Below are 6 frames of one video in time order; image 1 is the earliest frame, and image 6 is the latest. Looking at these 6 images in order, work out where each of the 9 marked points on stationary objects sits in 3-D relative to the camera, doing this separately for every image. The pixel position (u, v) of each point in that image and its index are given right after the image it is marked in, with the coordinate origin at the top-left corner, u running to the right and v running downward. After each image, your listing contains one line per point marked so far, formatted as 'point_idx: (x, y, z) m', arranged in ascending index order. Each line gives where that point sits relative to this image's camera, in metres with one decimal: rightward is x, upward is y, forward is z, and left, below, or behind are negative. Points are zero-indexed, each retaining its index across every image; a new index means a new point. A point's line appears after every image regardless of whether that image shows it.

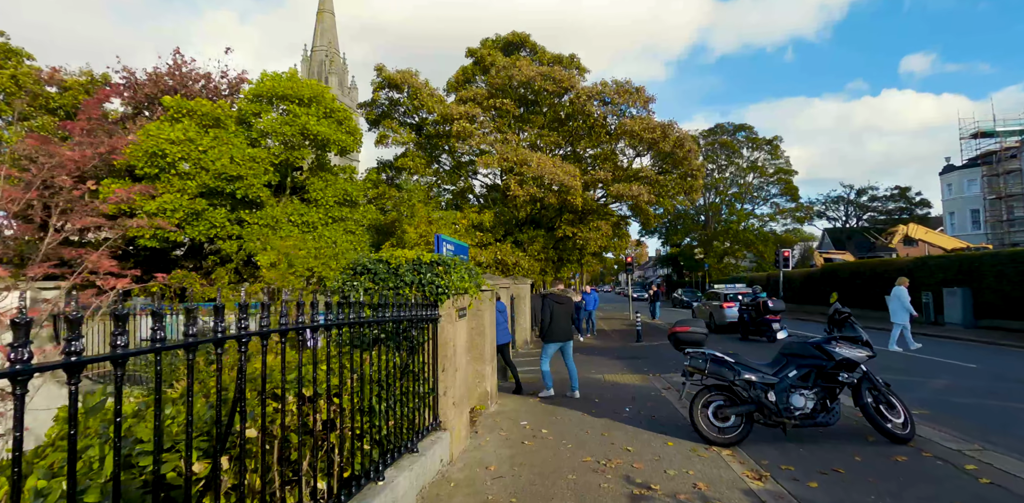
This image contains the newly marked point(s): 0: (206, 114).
0: (-10.4, +4.7, +17.5) m
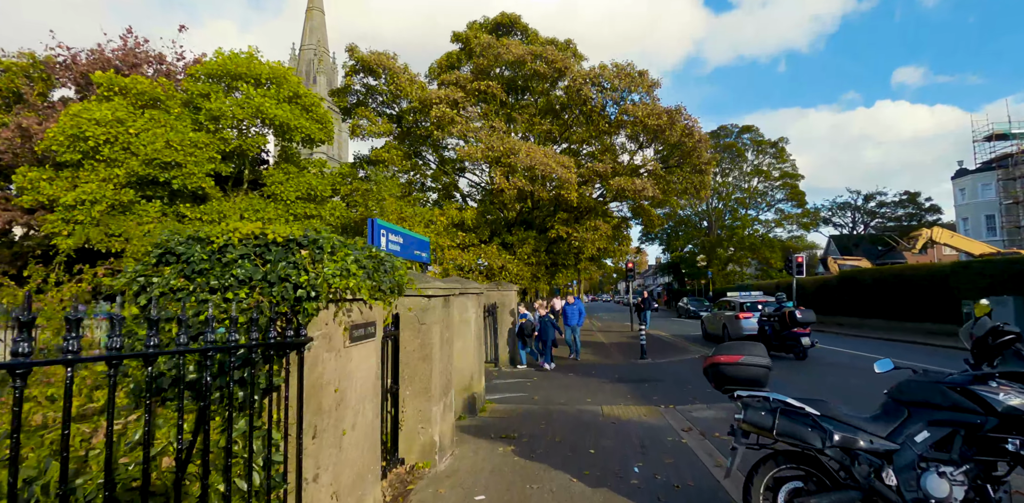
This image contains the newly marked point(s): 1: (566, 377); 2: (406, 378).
0: (-10.8, +4.7, +15.1) m
1: (+1.2, -2.8, +11.6) m
2: (-1.2, -1.4, +5.6) m
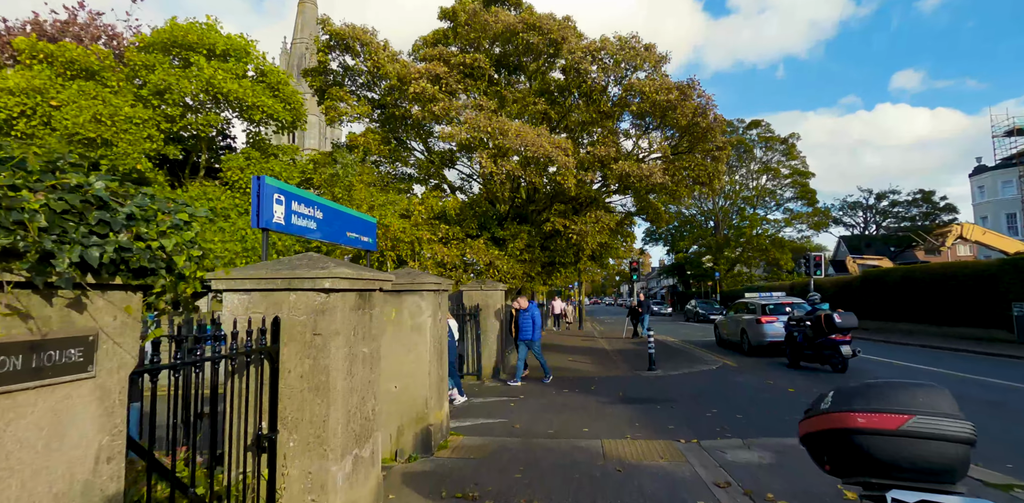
0: (-11.2, +4.8, +13.2) m
1: (+0.9, -2.6, +9.5) m
2: (-1.5, -1.2, +3.5) m
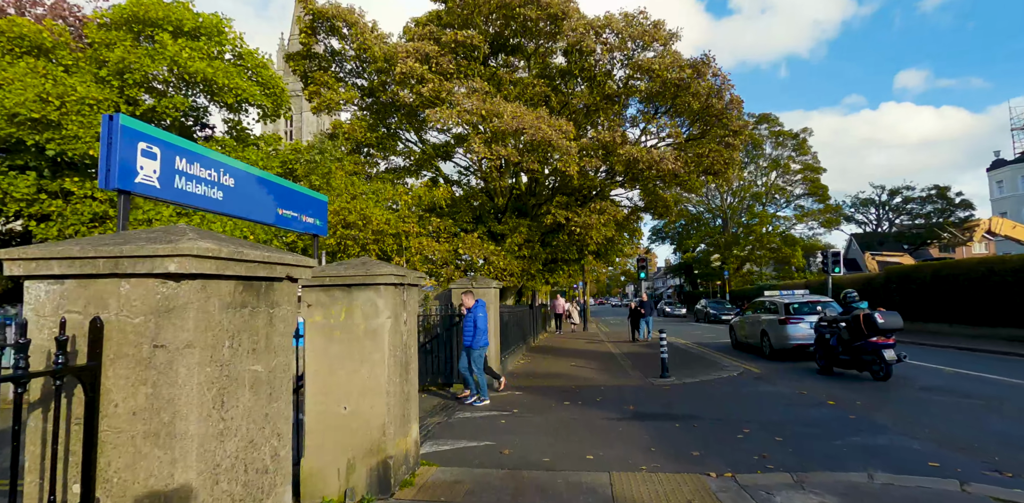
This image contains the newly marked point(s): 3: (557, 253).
0: (-11.3, +4.9, +11.9) m
1: (+0.7, -2.5, +8.2) m
2: (-1.7, -1.0, +2.2) m
3: (+1.5, 0.0, +17.0) m
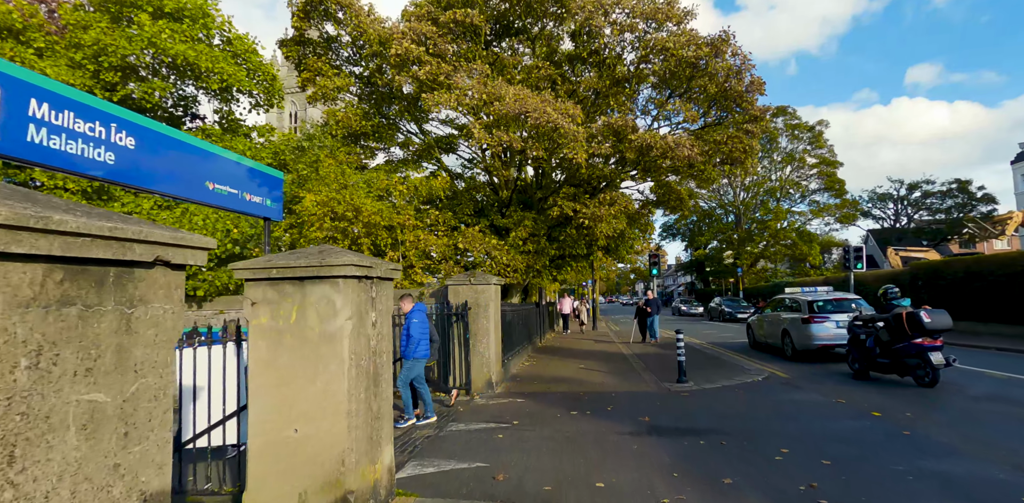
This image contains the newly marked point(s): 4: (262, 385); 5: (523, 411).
0: (-11.2, +5.0, +11.2) m
1: (+0.7, -2.4, +7.2) m
2: (-1.8, -0.9, +1.3) m
3: (+1.6, +0.1, +16.0) m
4: (-1.9, -1.0, +3.8) m
5: (+0.2, -2.5, +8.0) m
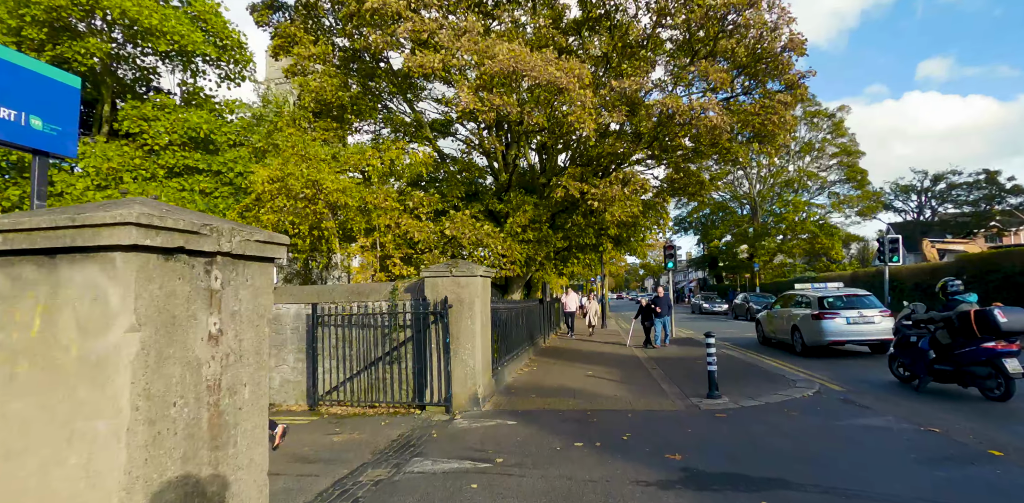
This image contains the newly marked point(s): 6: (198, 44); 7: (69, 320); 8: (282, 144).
0: (-11.3, +5.3, +9.5) m
1: (+0.6, -2.1, +5.4) m
2: (-2.1, -0.7, -0.5) m
3: (+1.6, +0.4, +14.1) m
4: (-2.1, -0.8, +2.0) m
5: (0.0, -2.2, +6.2) m
6: (-7.4, +4.9, +12.4) m
7: (-1.7, -0.3, +2.0) m
8: (-4.5, +2.1, +10.2) m
